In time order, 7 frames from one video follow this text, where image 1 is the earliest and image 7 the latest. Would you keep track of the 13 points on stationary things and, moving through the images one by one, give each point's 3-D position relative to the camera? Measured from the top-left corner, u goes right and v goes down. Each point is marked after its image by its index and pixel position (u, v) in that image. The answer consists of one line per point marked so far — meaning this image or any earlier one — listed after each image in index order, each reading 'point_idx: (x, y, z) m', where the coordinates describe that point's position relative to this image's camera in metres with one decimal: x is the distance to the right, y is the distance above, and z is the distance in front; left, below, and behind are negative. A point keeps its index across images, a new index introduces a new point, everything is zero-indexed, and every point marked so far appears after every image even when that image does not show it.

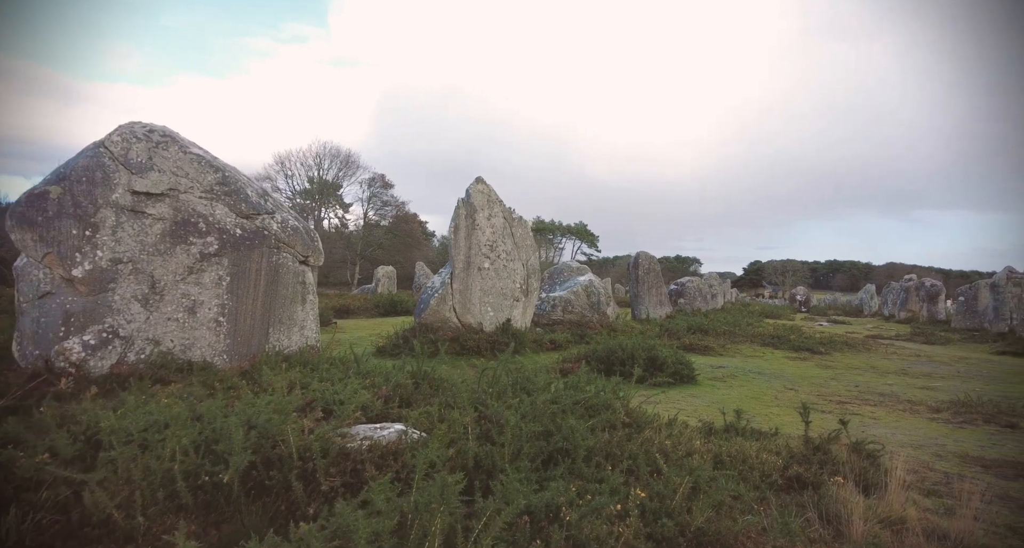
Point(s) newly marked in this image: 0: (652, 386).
0: (+1.8, -1.4, +8.1) m
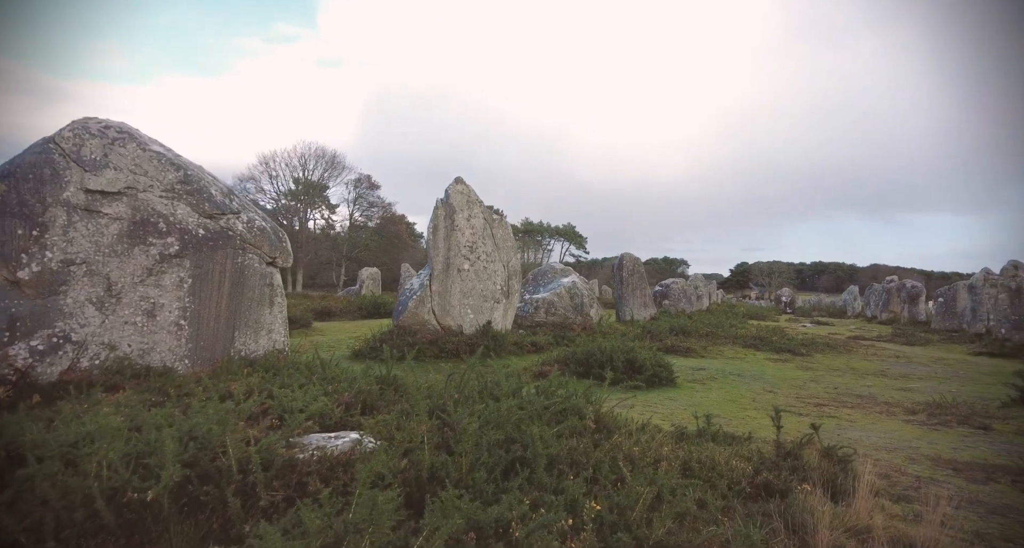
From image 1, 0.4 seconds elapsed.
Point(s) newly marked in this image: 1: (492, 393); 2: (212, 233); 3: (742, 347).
0: (+1.5, -1.4, +8.0) m
1: (-0.2, -0.9, +4.9) m
2: (-3.0, +0.4, +6.4) m
3: (+4.9, -1.6, +13.9) m
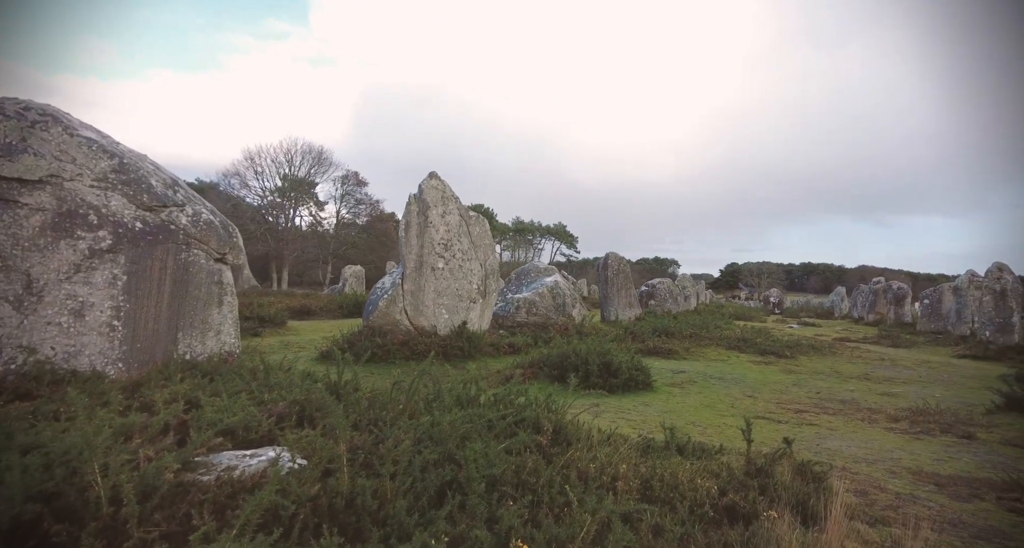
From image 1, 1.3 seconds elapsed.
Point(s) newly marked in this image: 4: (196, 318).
0: (+1.1, -1.4, +7.7) m
1: (-0.5, -0.9, +4.6) m
2: (-3.3, +0.4, +6.0) m
3: (+4.5, -1.6, +13.5) m
4: (-3.1, -0.4, +6.3) m
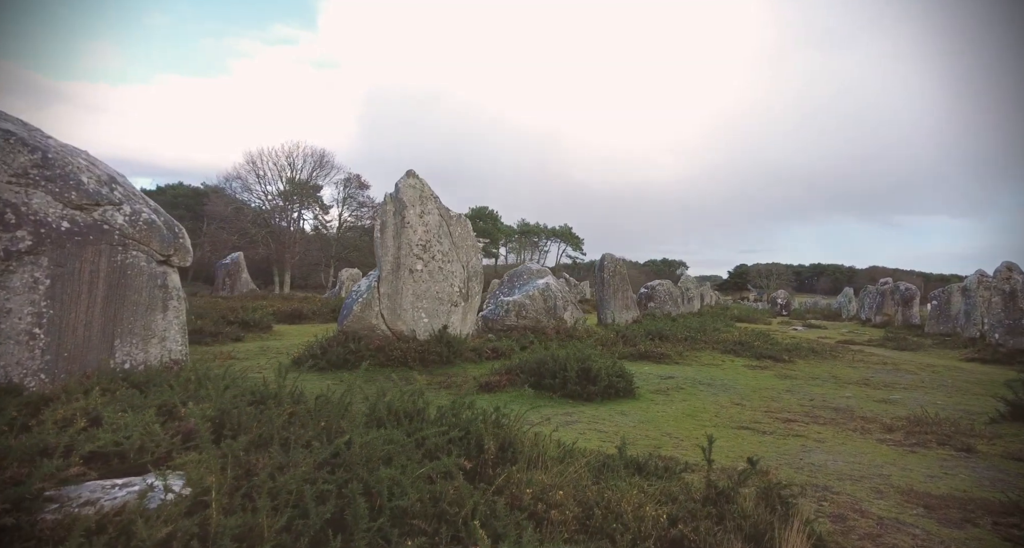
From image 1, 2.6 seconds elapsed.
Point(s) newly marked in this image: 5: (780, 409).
0: (+0.8, -1.4, +7.2) m
1: (-0.9, -0.9, +4.1) m
2: (-3.7, +0.4, +5.6) m
3: (+4.2, -1.6, +13.0) m
4: (-3.5, -0.5, +6.0) m
5: (+3.2, -1.6, +7.6) m
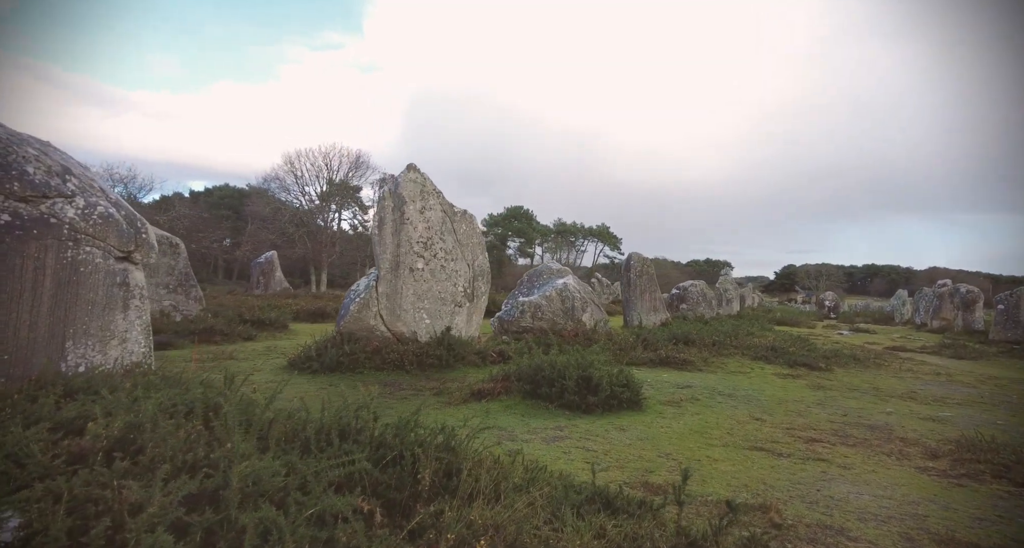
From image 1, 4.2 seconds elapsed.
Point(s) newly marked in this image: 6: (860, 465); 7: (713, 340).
0: (+0.6, -1.4, +6.5) m
1: (-1.2, -0.9, +3.6) m
2: (-3.9, +0.4, +5.2) m
3: (+4.5, -1.6, +12.1) m
4: (-3.6, -0.4, +5.6) m
5: (+3.1, -1.6, +6.8) m
6: (+2.9, -1.6, +5.3) m
7: (+4.2, -1.4, +13.5) m
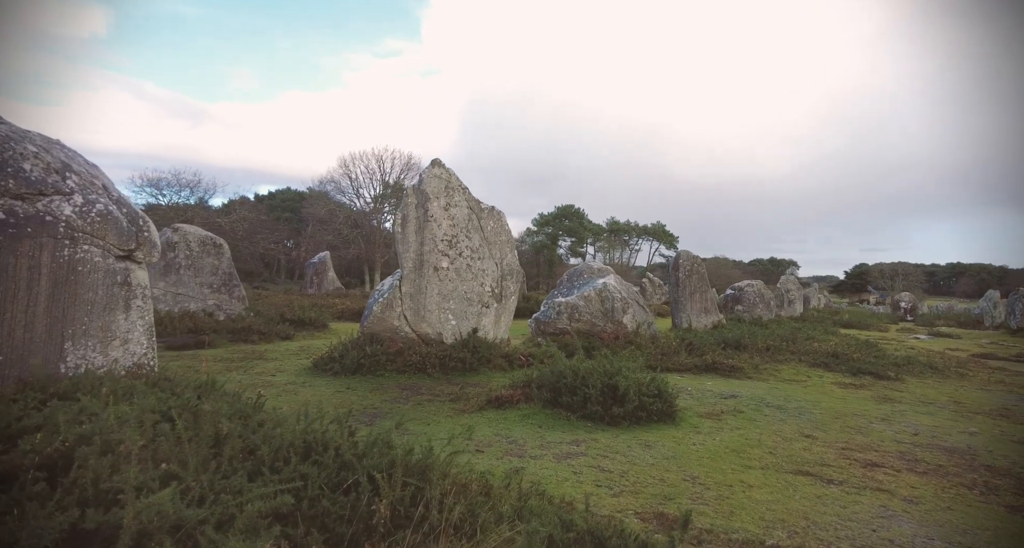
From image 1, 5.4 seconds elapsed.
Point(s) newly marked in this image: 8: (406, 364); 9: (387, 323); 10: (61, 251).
0: (+0.8, -1.4, +5.9) m
1: (-1.3, -0.9, +3.2) m
2: (-3.9, +0.5, +5.0) m
3: (+5.1, -1.6, +11.2) m
4: (-3.6, -0.4, +5.4) m
5: (+3.2, -1.6, +6.0) m
6: (+2.9, -1.6, +4.5) m
7: (+4.9, -1.4, +12.6) m
8: (-1.4, -1.2, +8.3) m
9: (-1.7, -0.7, +8.8) m
10: (-3.7, +0.2, +5.2) m
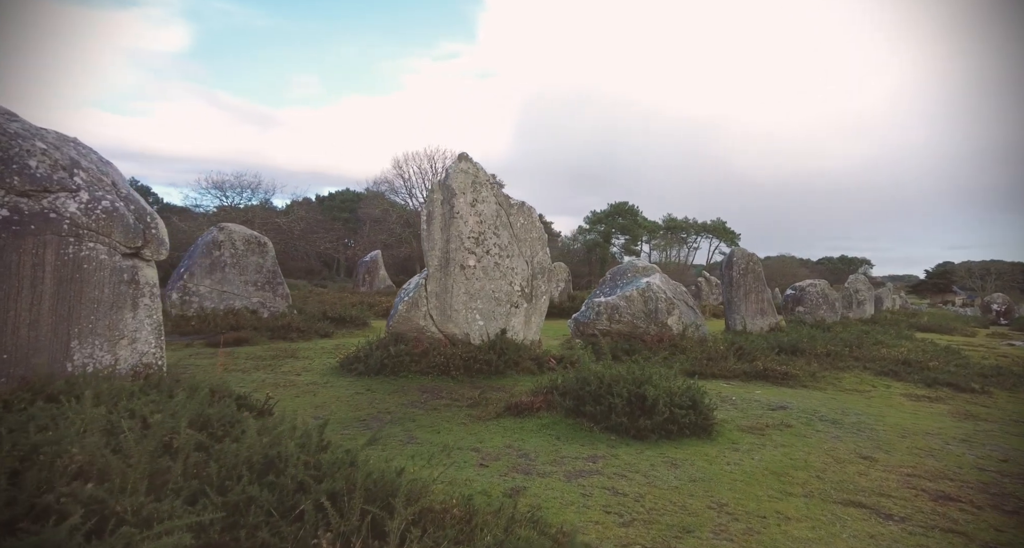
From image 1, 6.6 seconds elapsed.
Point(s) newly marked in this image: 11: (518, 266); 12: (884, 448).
0: (+0.9, -1.4, +5.4) m
1: (-1.4, -0.9, +2.8) m
2: (-3.8, +0.5, +4.9) m
3: (+5.7, -1.6, +10.2) m
4: (-3.5, -0.4, +5.2) m
5: (+3.4, -1.6, +5.2) m
6: (+2.9, -1.6, +3.8) m
7: (+5.7, -1.3, +11.6) m
8: (-1.0, -1.1, +8.0) m
9: (-1.3, -0.7, +8.5) m
10: (-3.6, +0.2, +5.1) m
11: (+0.1, +0.1, +9.2) m
12: (+3.4, -1.6, +5.9) m
